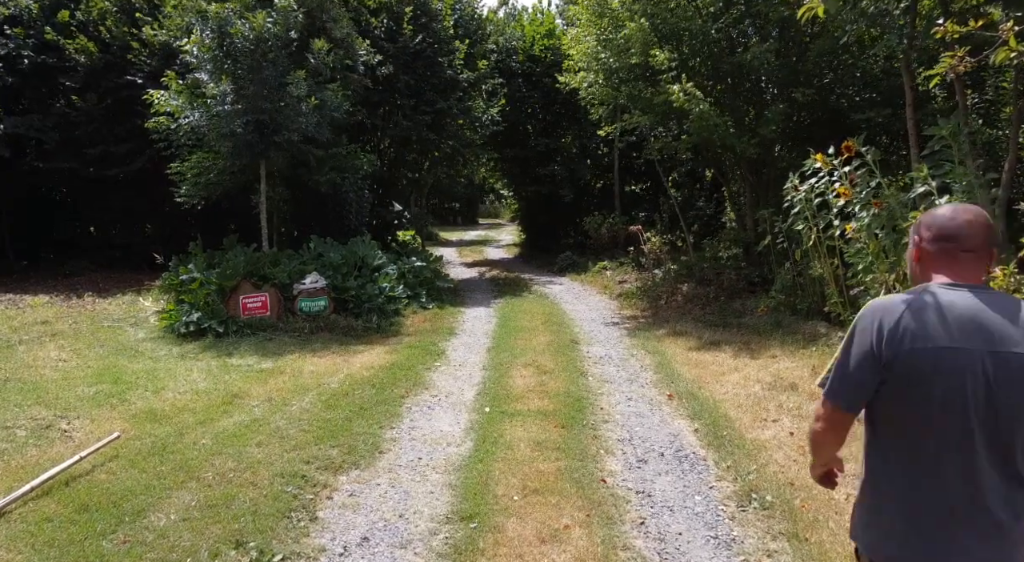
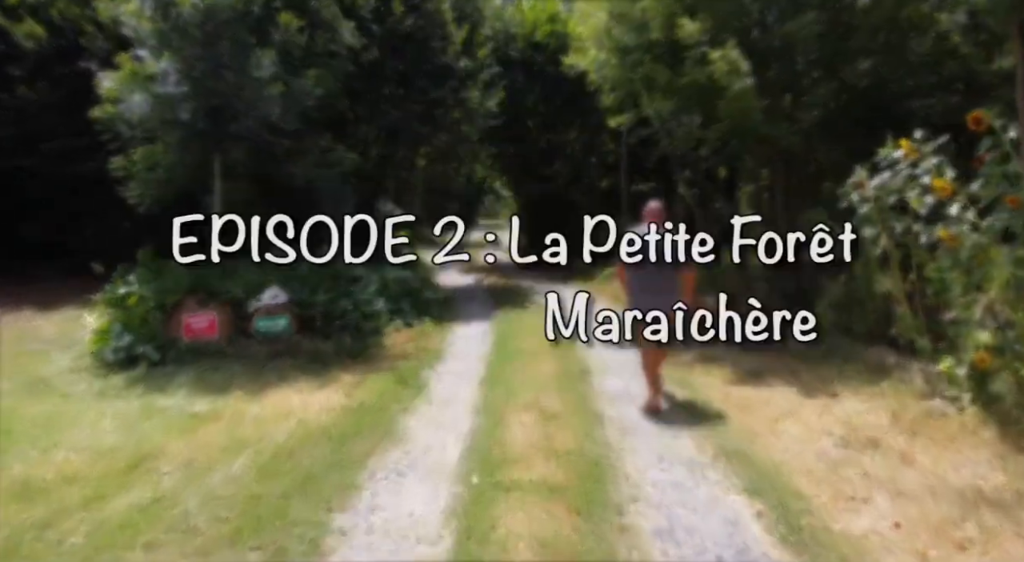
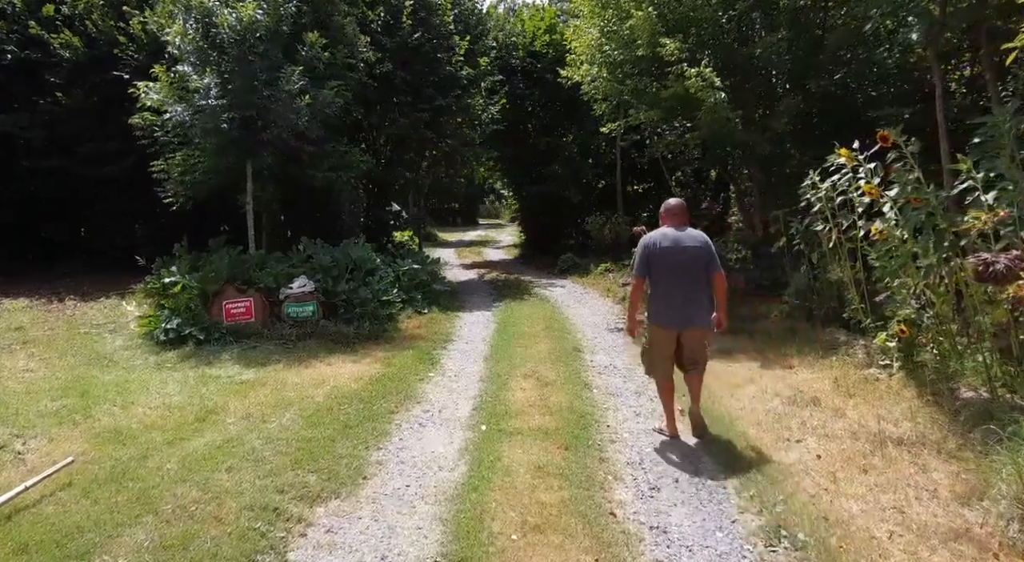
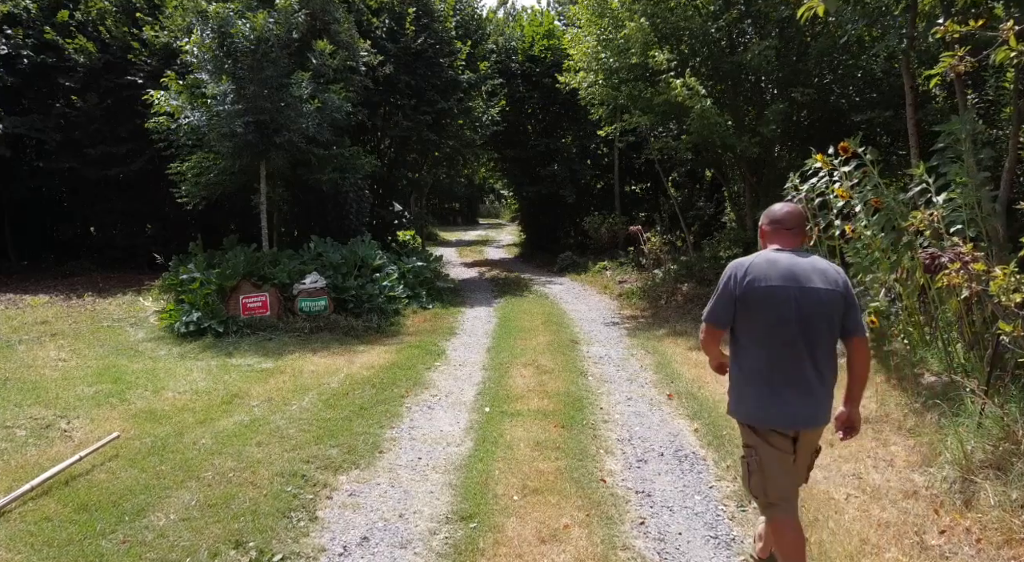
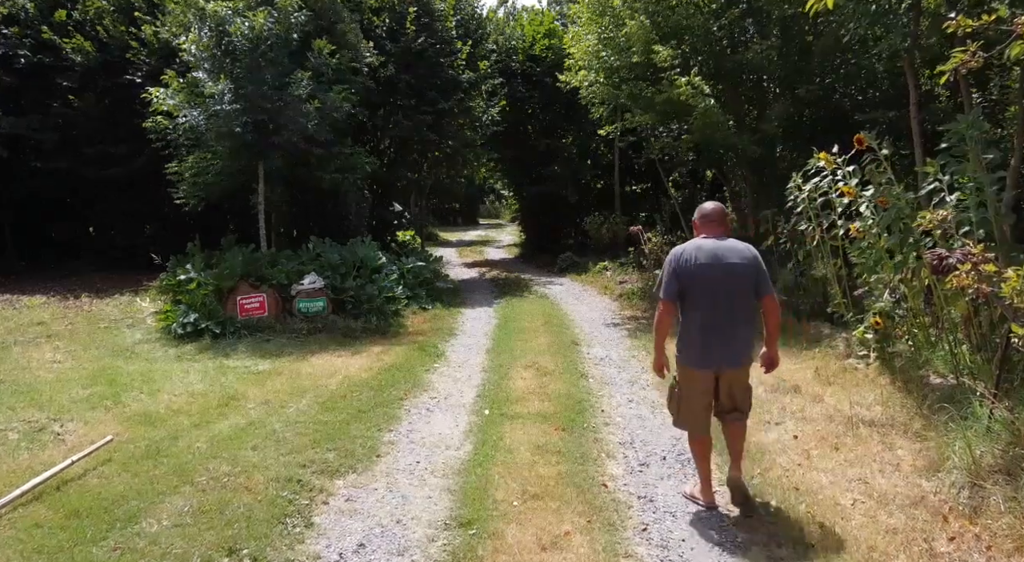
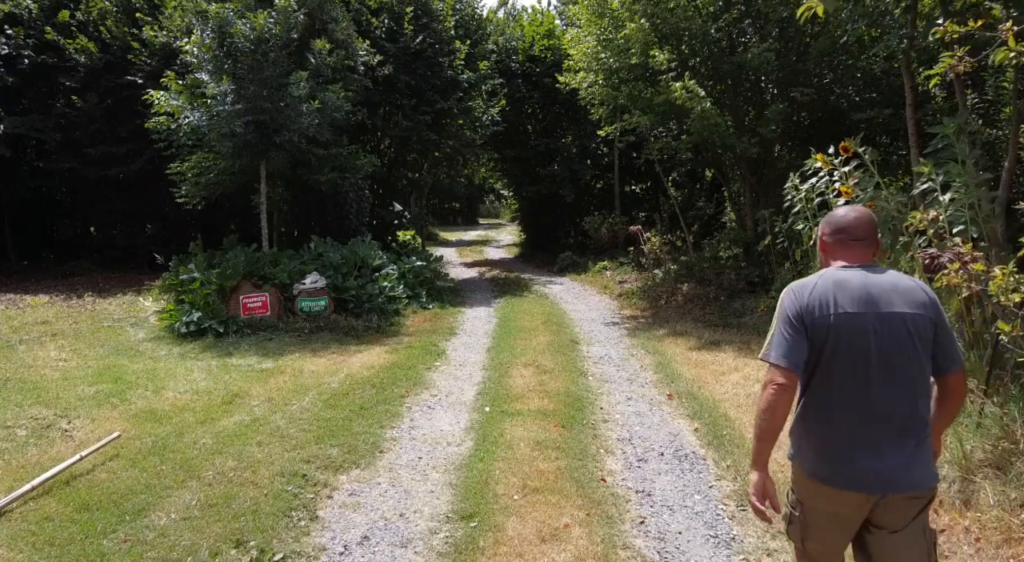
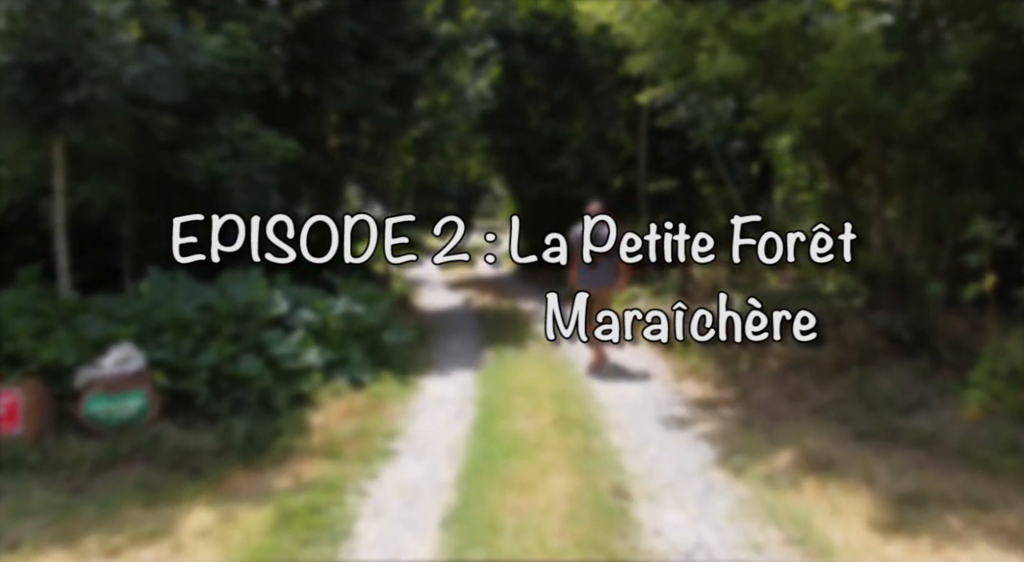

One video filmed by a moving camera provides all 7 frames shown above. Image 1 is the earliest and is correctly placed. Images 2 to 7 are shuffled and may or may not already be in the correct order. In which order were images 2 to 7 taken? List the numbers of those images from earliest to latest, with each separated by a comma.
6, 4, 5, 3, 2, 7
